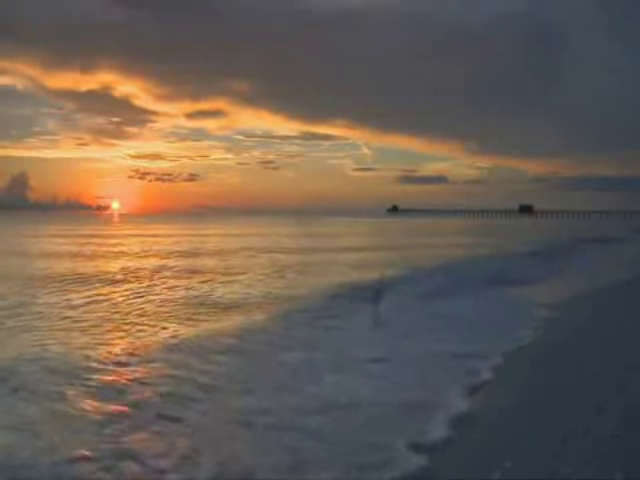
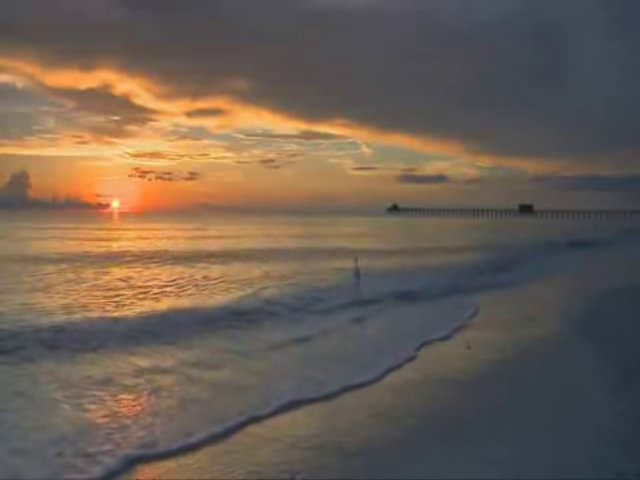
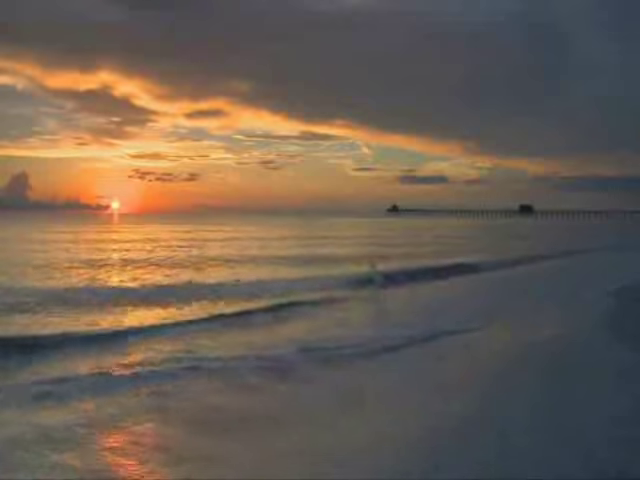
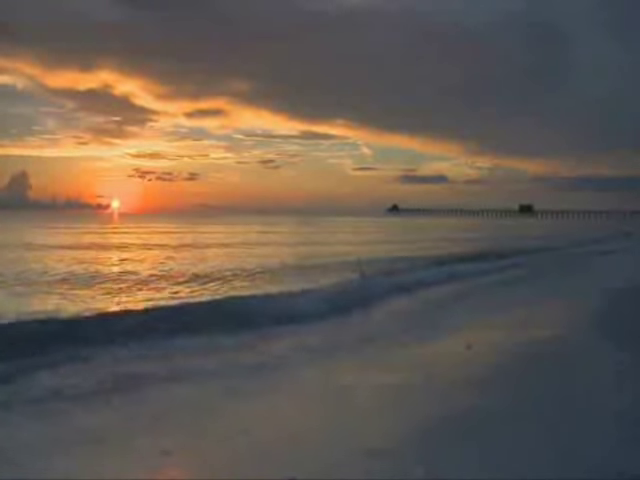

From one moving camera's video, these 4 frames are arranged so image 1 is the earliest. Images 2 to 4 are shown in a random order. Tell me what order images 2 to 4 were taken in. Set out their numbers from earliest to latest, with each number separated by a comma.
3, 4, 2
